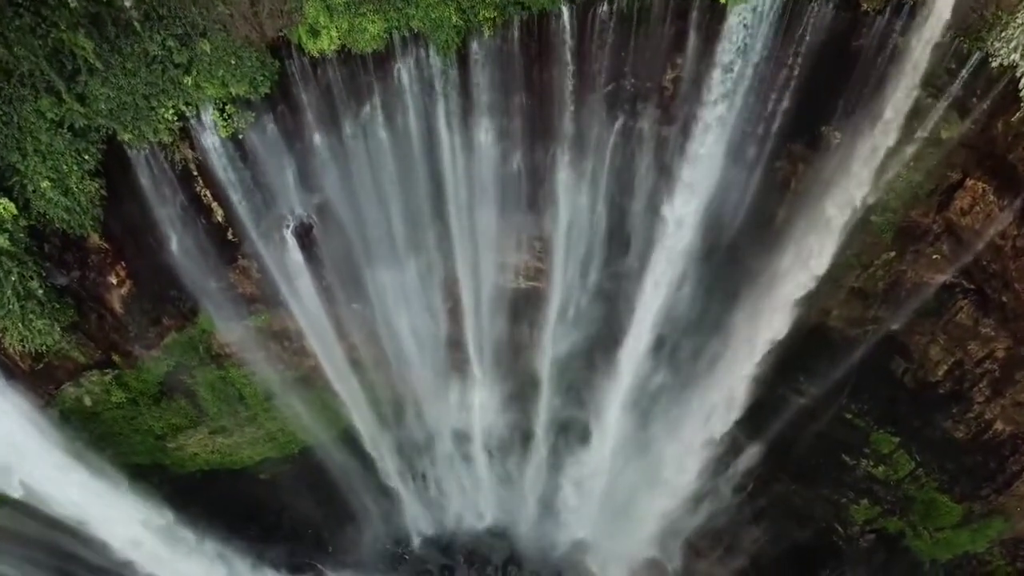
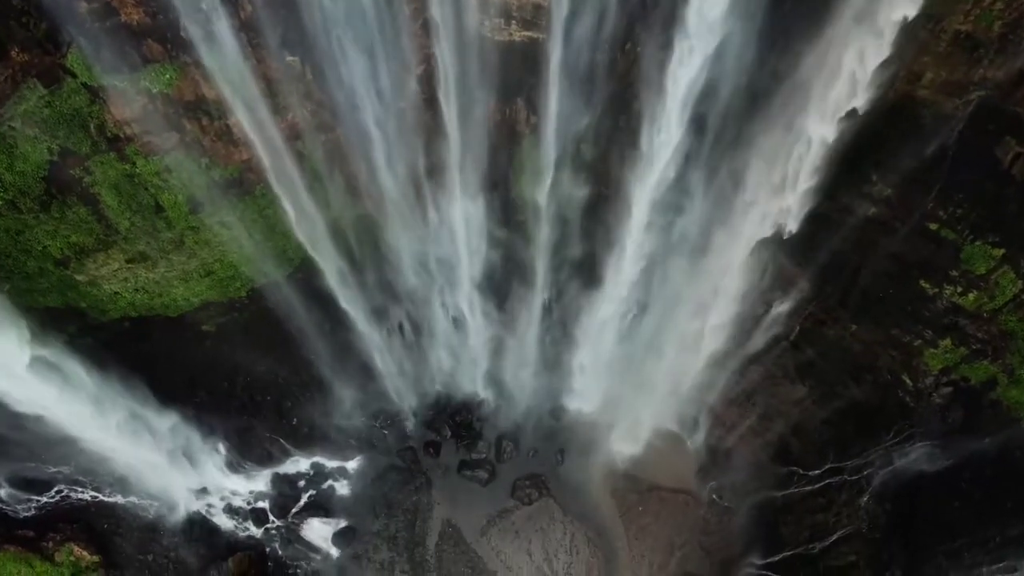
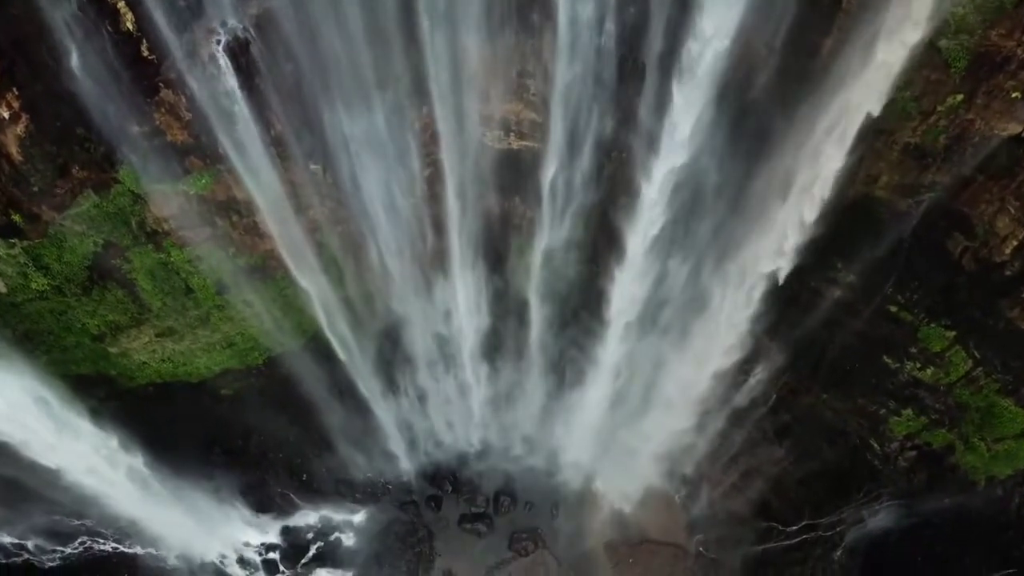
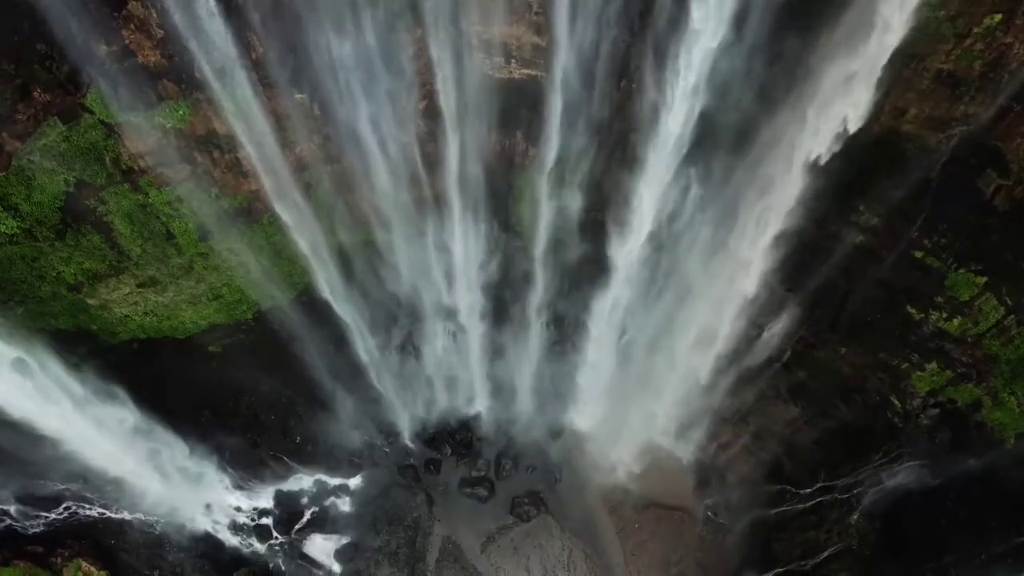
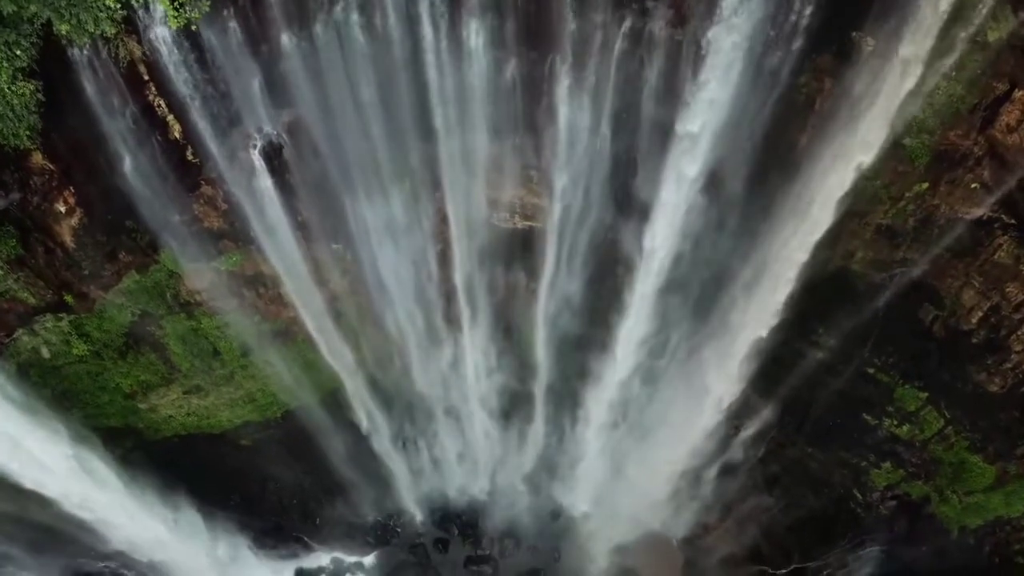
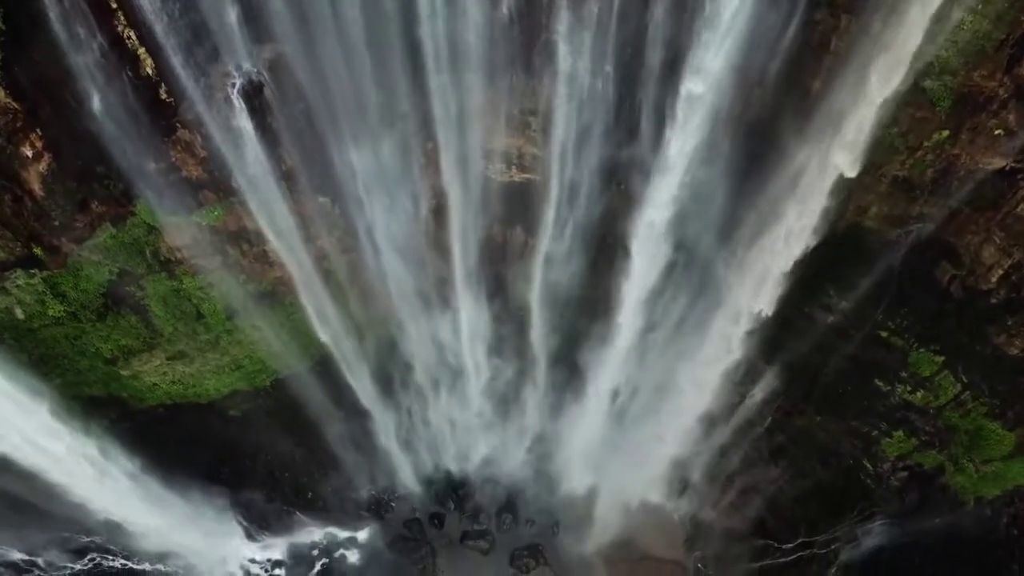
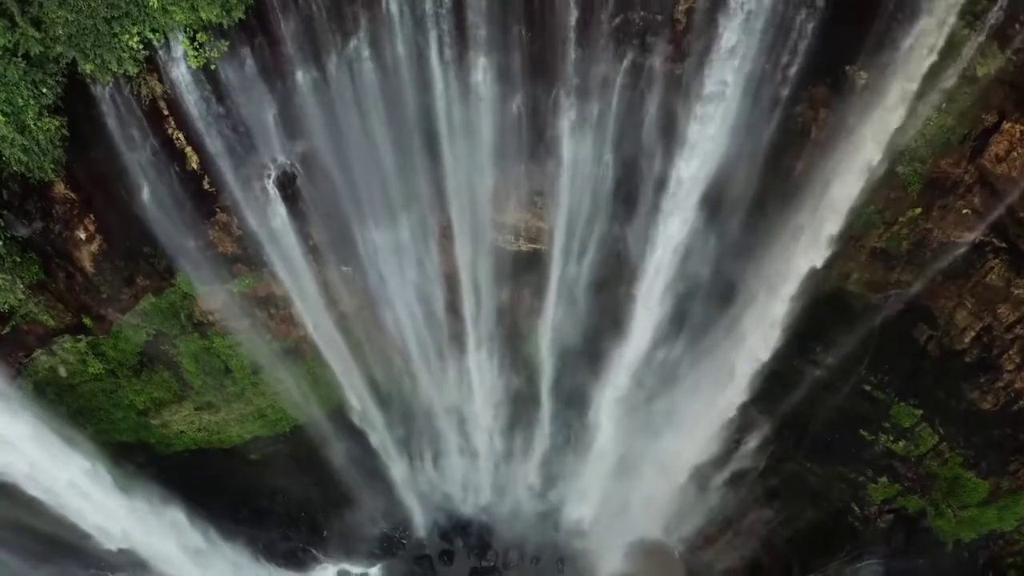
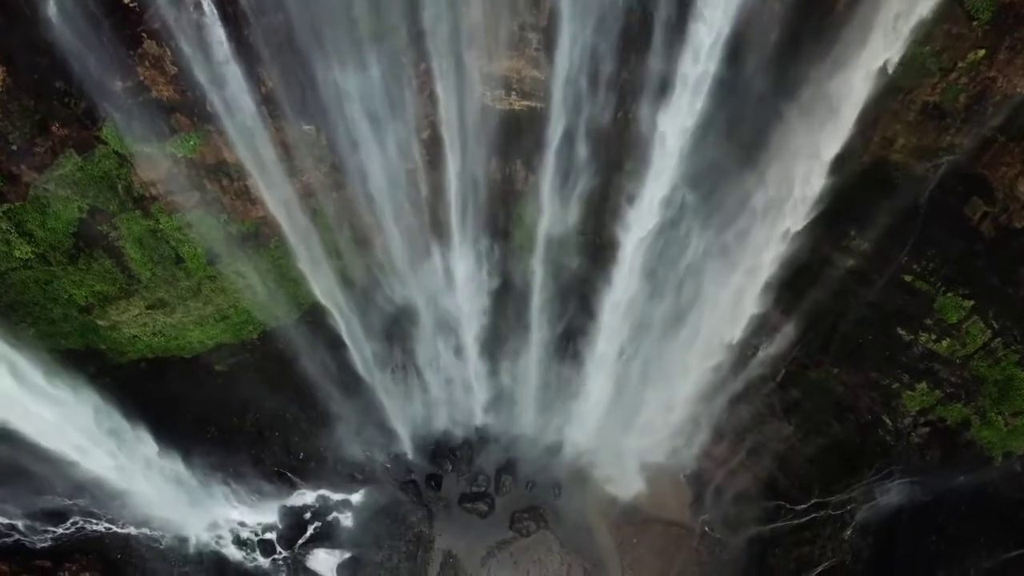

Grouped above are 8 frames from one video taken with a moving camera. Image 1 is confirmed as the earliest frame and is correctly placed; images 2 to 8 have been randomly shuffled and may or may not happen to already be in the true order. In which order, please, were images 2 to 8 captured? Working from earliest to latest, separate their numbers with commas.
7, 5, 6, 3, 8, 4, 2
